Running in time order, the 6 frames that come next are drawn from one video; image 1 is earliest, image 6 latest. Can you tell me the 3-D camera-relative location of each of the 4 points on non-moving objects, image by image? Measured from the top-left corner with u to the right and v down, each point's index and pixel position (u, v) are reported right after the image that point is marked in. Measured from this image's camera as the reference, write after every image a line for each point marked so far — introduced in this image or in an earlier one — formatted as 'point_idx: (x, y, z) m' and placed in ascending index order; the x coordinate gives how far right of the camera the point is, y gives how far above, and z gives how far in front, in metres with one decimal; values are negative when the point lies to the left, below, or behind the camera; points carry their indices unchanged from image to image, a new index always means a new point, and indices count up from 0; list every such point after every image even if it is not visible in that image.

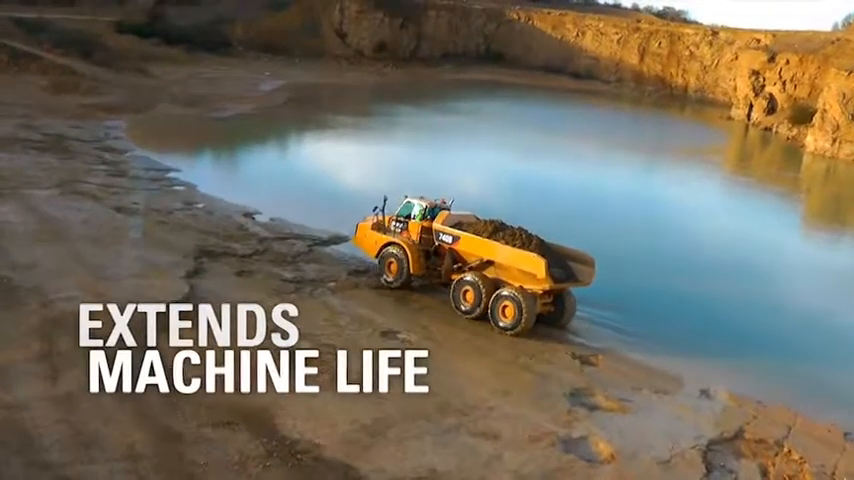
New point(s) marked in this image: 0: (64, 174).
0: (-4.3, +0.8, +11.4) m
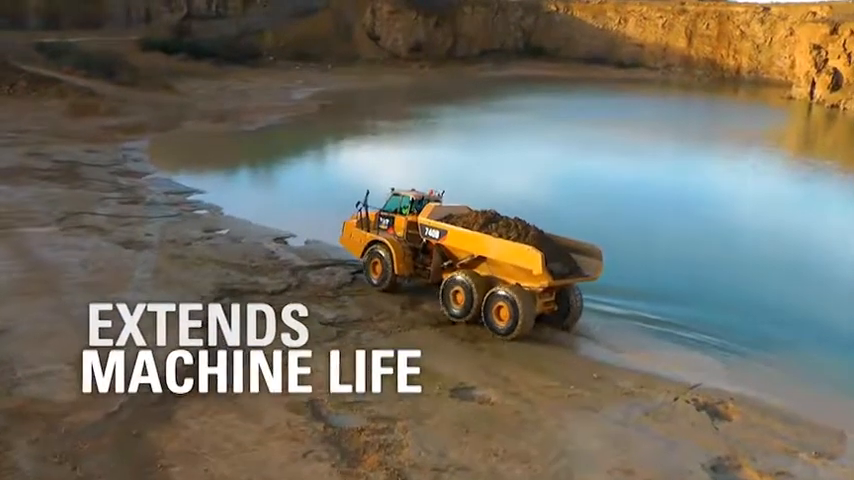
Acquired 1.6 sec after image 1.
0: (-3.7, +0.4, +10.0) m
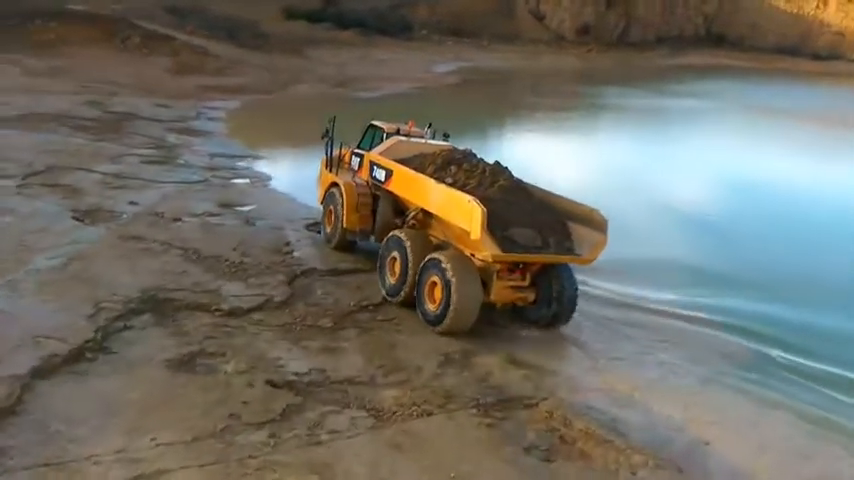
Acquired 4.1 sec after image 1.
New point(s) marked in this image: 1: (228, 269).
0: (-2.8, +0.6, +7.5) m
1: (-1.0, -0.2, +4.9) m
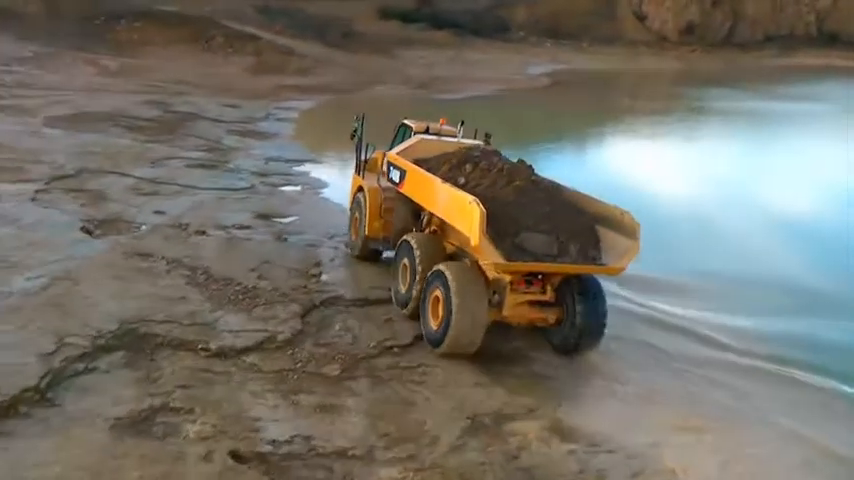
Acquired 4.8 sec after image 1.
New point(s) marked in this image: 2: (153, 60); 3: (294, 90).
0: (-2.4, +0.6, +7.0) m
1: (-0.8, -0.2, +4.2) m
2: (-4.5, +2.9, +15.7) m
3: (-2.0, +2.3, +14.6) m
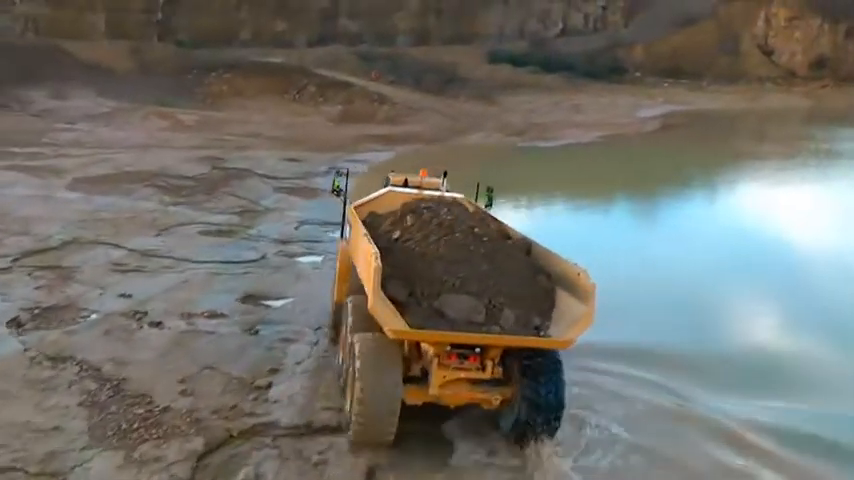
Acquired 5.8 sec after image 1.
0: (-2.1, 0.0, +6.3) m
1: (-1.0, -0.6, +3.3) m
2: (-3.0, +2.0, +15.2) m
3: (-0.7, +1.4, +13.8) m
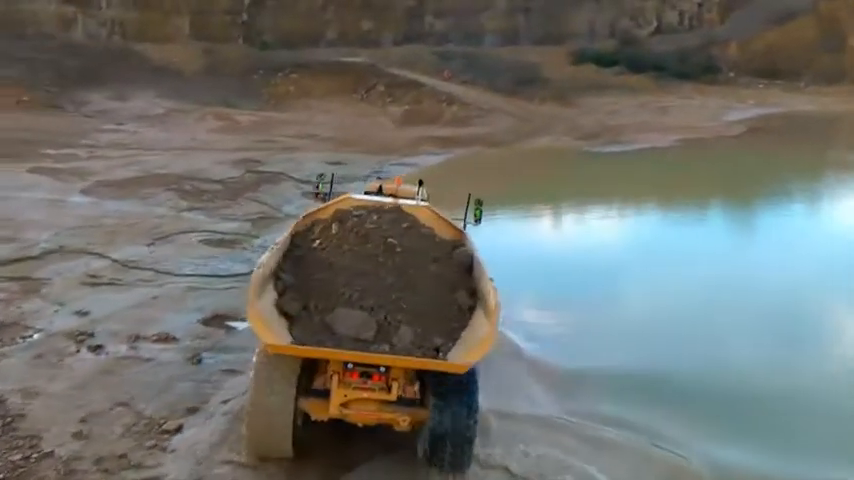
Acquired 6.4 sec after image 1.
0: (-2.1, 0.0, +6.0) m
1: (-1.3, -0.7, +2.9) m
2: (-2.0, +2.0, +15.0) m
3: (+0.1, +1.4, +13.3) m
